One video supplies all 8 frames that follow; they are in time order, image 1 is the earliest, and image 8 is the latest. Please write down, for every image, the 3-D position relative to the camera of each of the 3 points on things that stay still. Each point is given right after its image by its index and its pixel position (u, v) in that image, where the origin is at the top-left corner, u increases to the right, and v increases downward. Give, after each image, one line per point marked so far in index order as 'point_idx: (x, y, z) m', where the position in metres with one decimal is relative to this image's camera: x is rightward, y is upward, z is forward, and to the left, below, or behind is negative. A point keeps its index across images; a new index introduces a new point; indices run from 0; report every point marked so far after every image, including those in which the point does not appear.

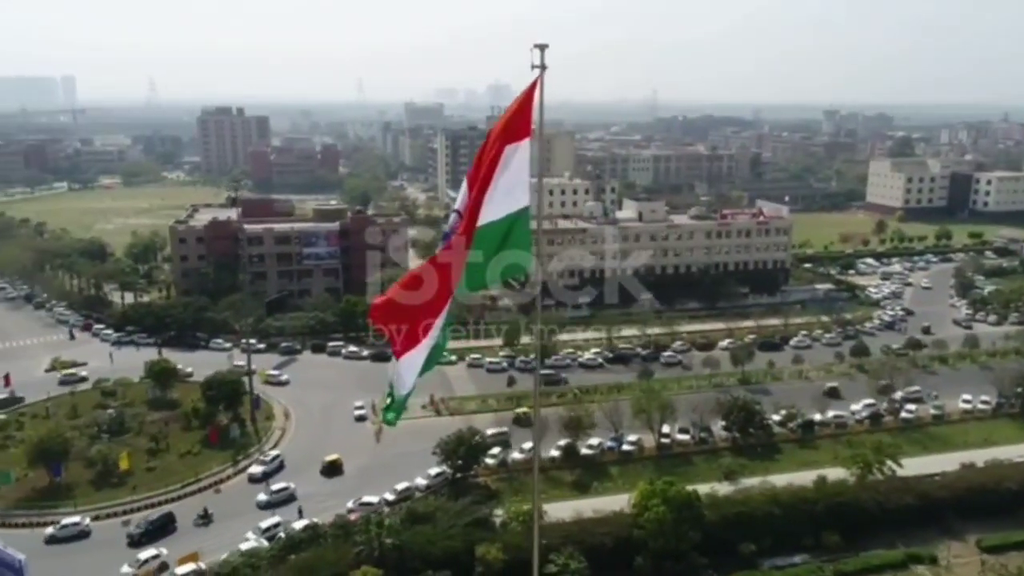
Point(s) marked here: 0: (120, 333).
0: (-9.7, -1.1, +19.7) m
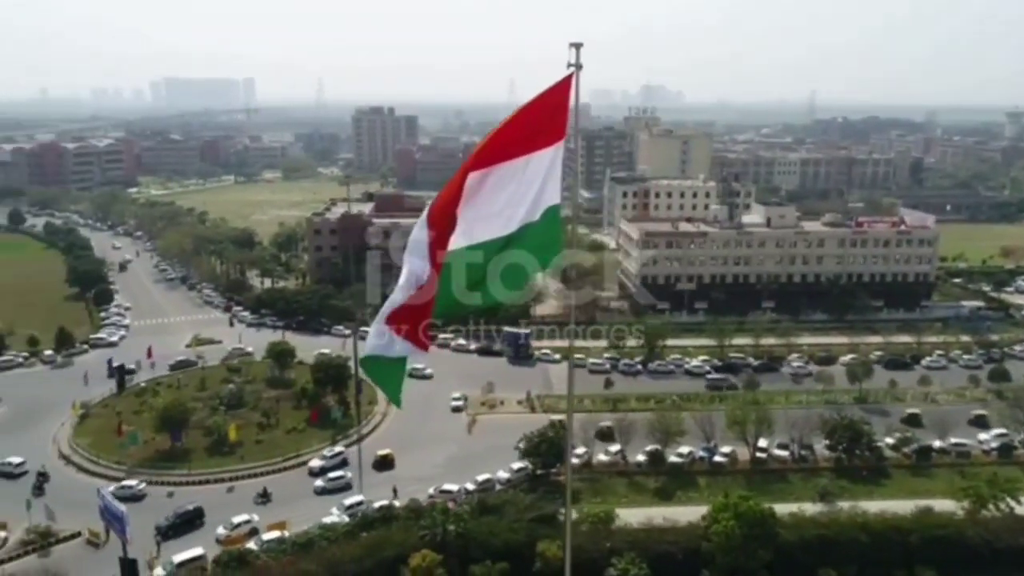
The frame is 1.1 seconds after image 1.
0: (-6.9, -0.7, +21.3) m
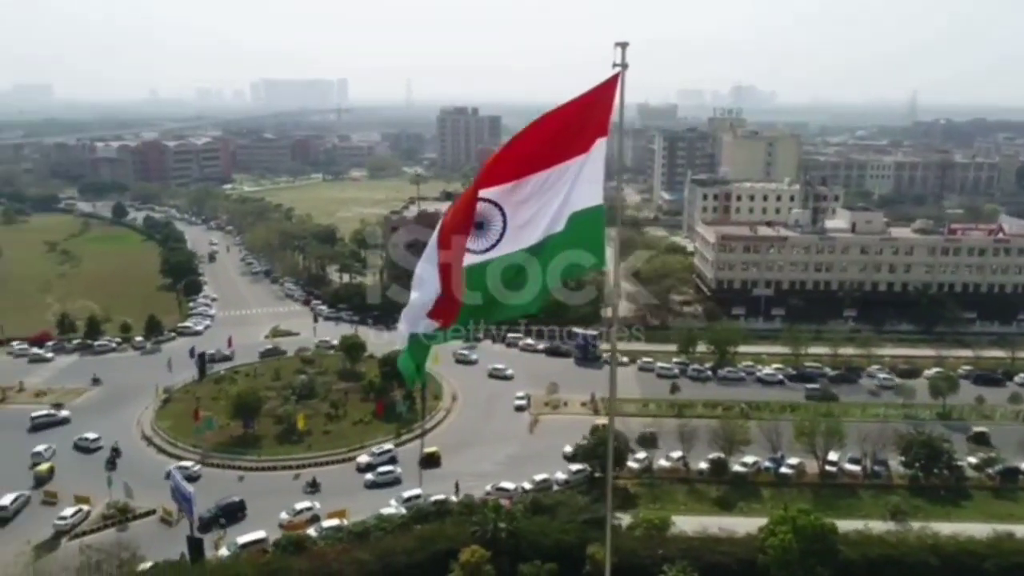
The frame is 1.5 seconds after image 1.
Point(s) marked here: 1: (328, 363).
0: (-5.0, -0.6, +22.0) m
1: (-4.0, -1.6, +17.2) m
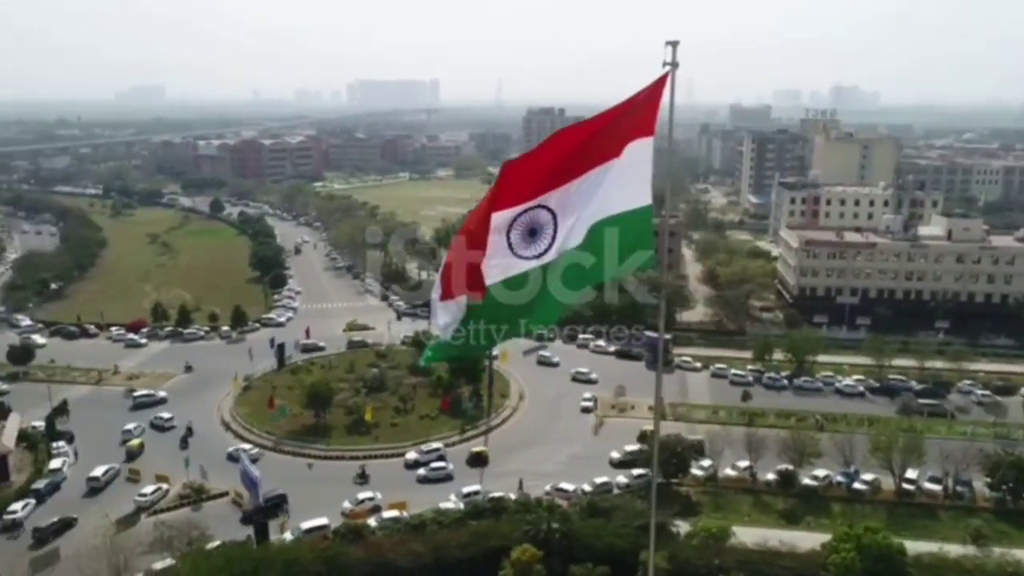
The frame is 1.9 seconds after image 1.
0: (-2.9, -0.5, +22.4) m
1: (-2.5, -1.5, +17.5) m
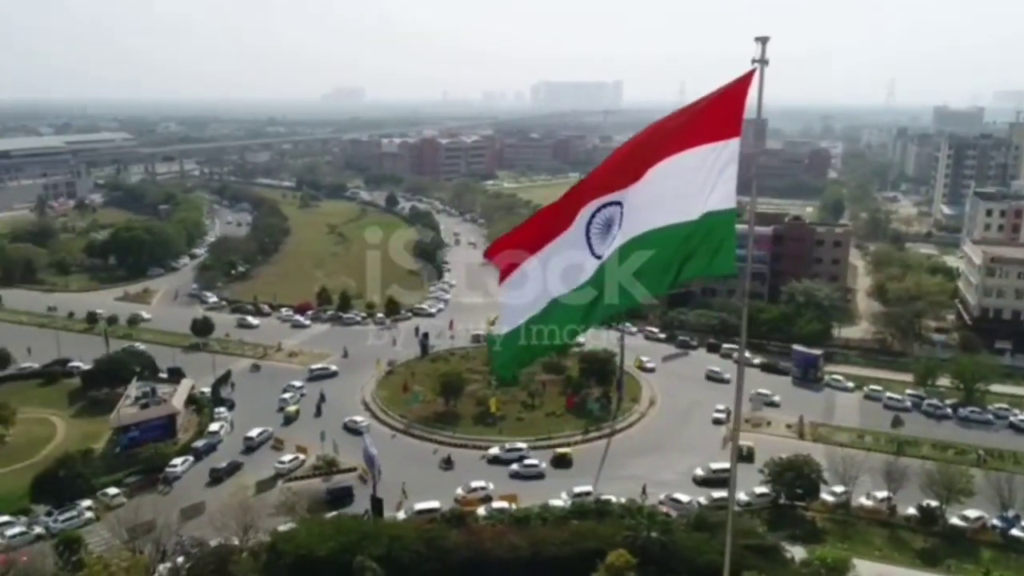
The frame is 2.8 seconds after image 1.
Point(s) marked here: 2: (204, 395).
0: (+1.2, -0.5, +22.6) m
1: (+0.5, -1.5, +17.8) m
2: (-5.9, -2.0, +15.3) m
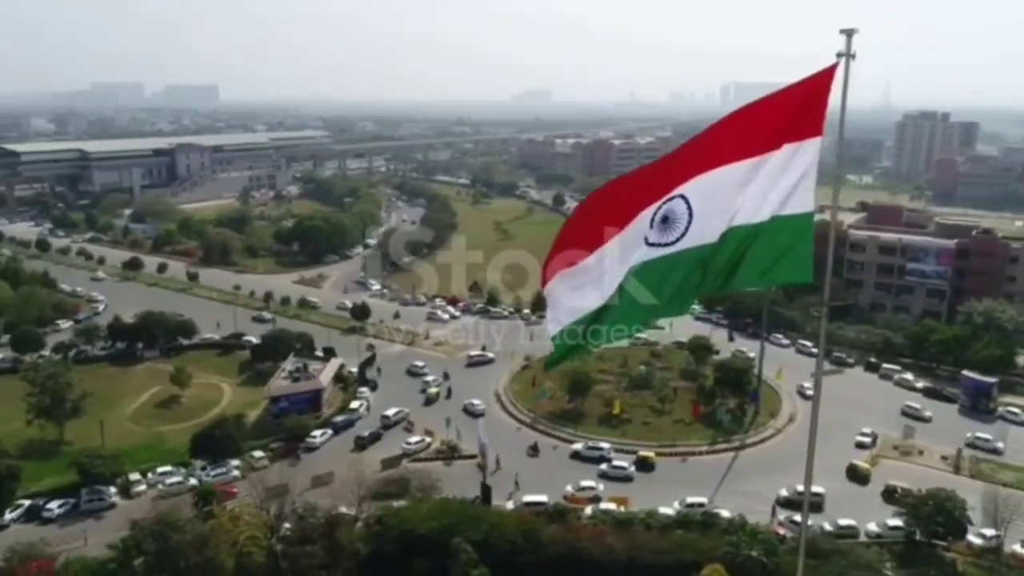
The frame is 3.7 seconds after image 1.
0: (+5.3, -0.6, +22.0) m
1: (+3.5, -1.6, +17.4) m
2: (-3.3, -1.8, +16.4) m
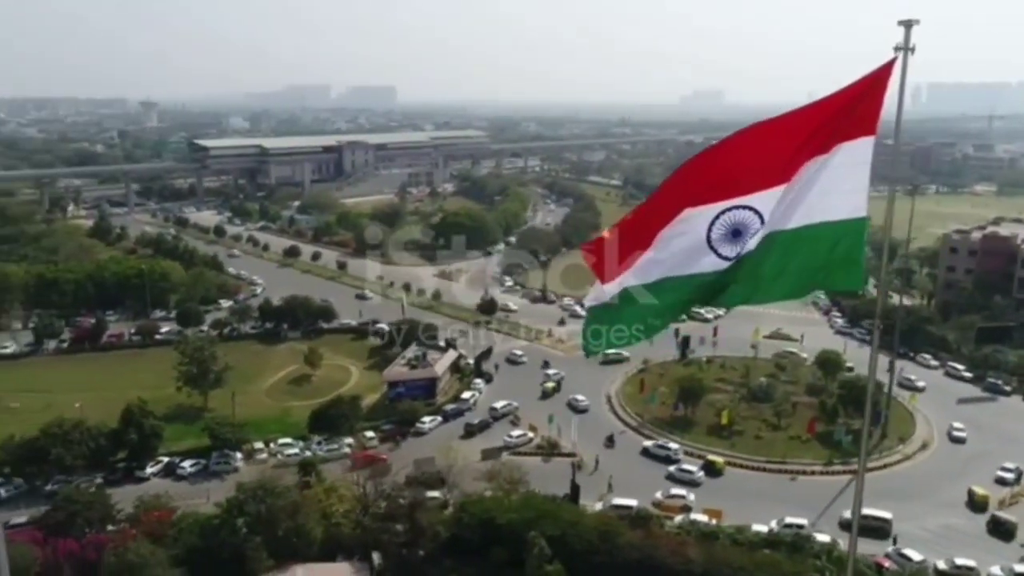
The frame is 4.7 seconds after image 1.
0: (+8.7, -0.9, +20.6) m
1: (+6.0, -1.8, +16.5) m
2: (-0.9, -1.6, +16.9) m
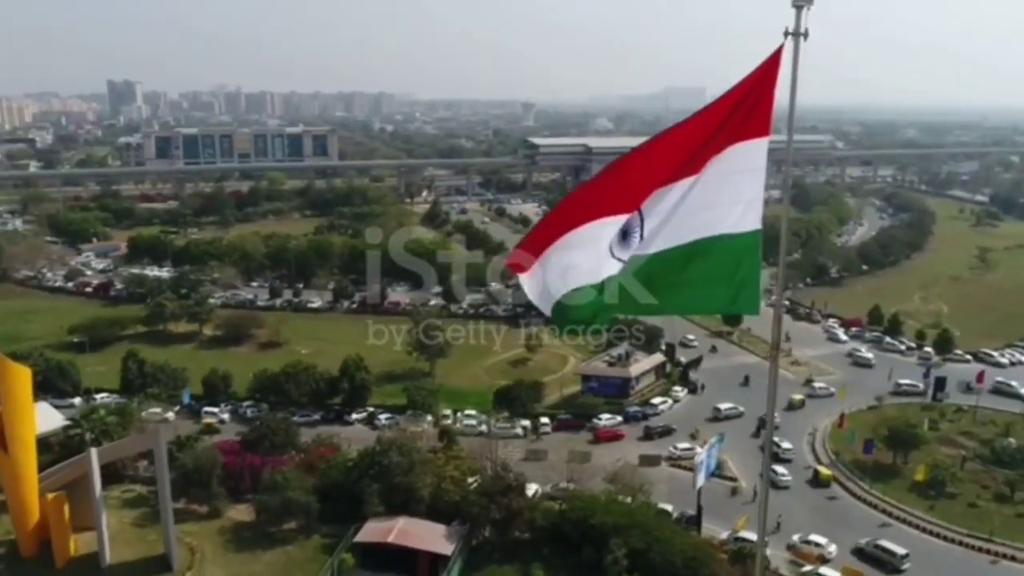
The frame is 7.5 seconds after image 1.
0: (+13.7, -2.1, +15.7) m
1: (+9.4, -2.6, +13.2) m
2: (+3.4, -1.7, +16.5) m
